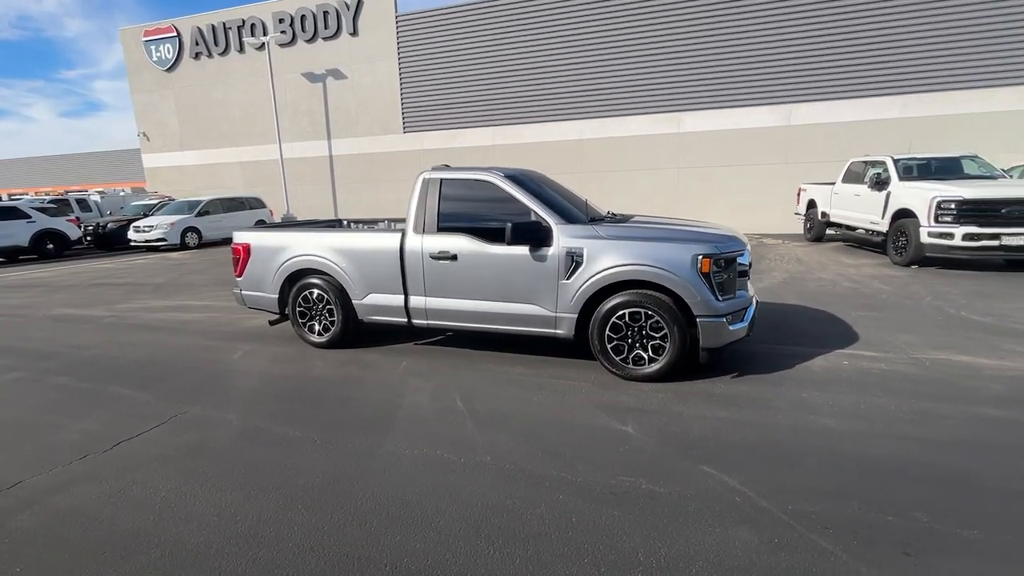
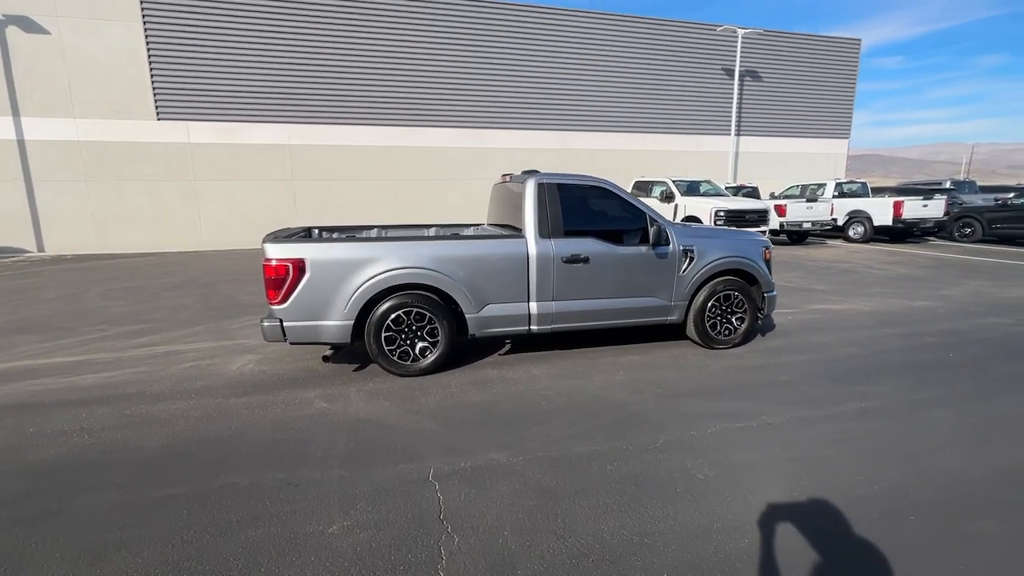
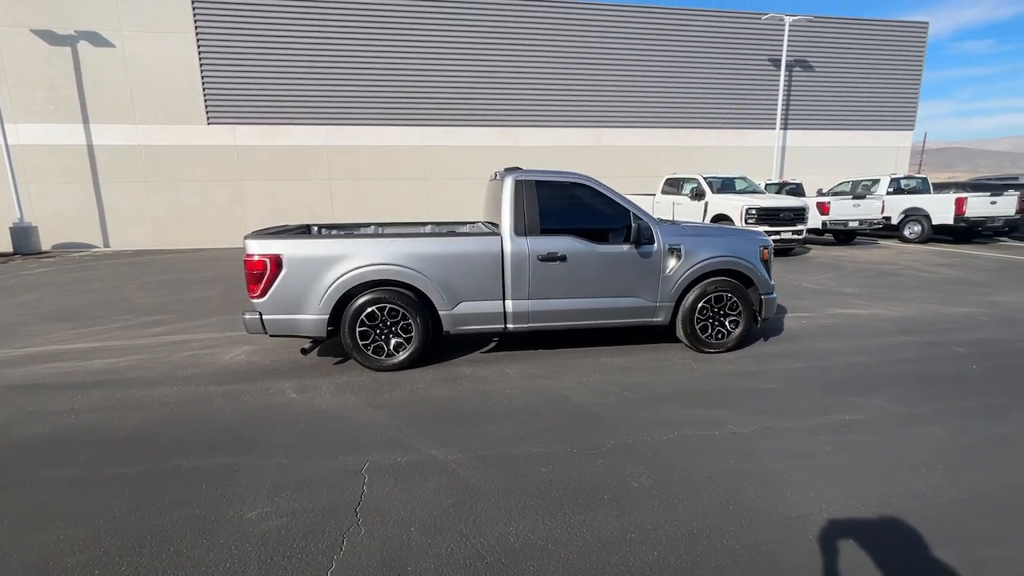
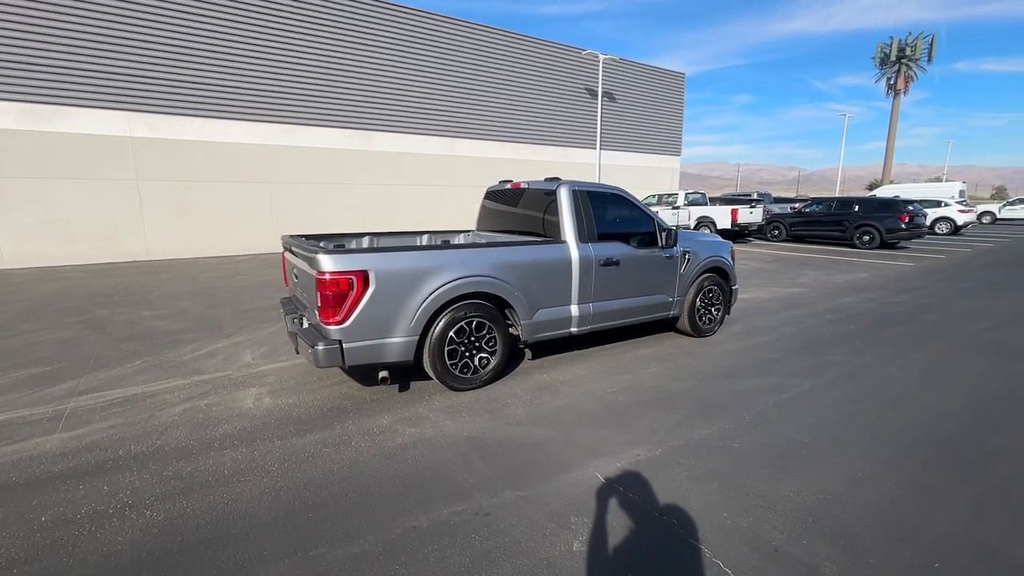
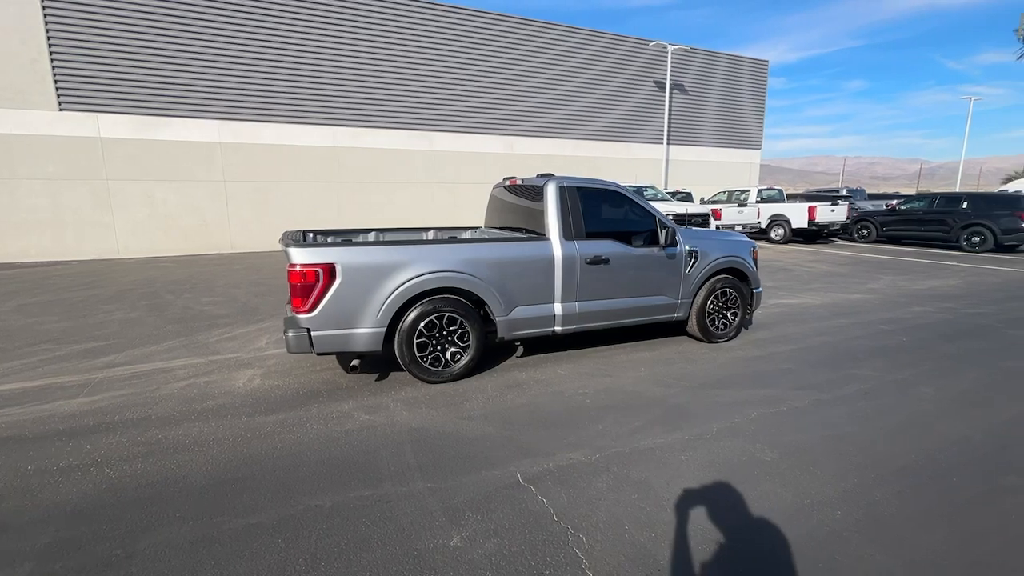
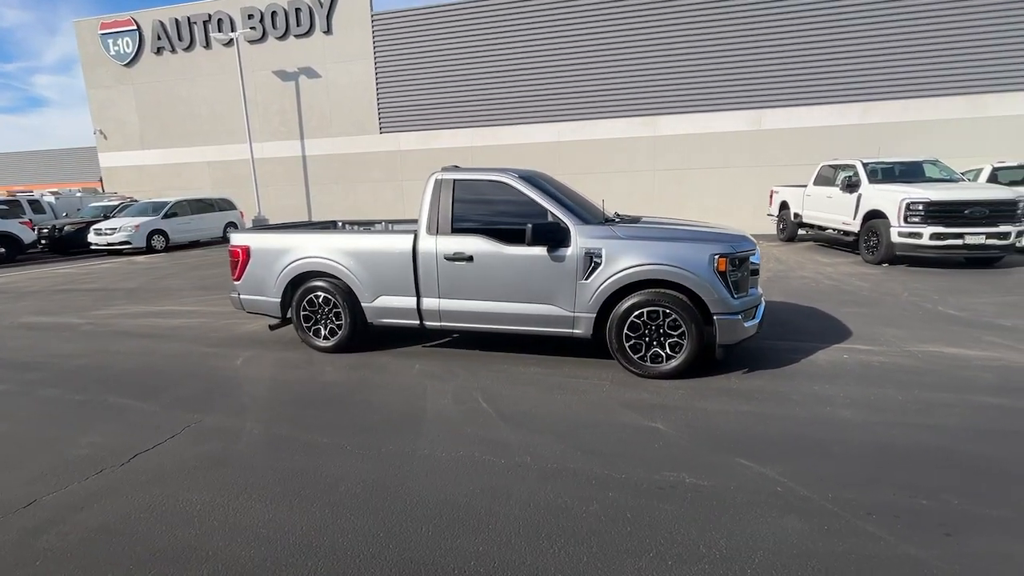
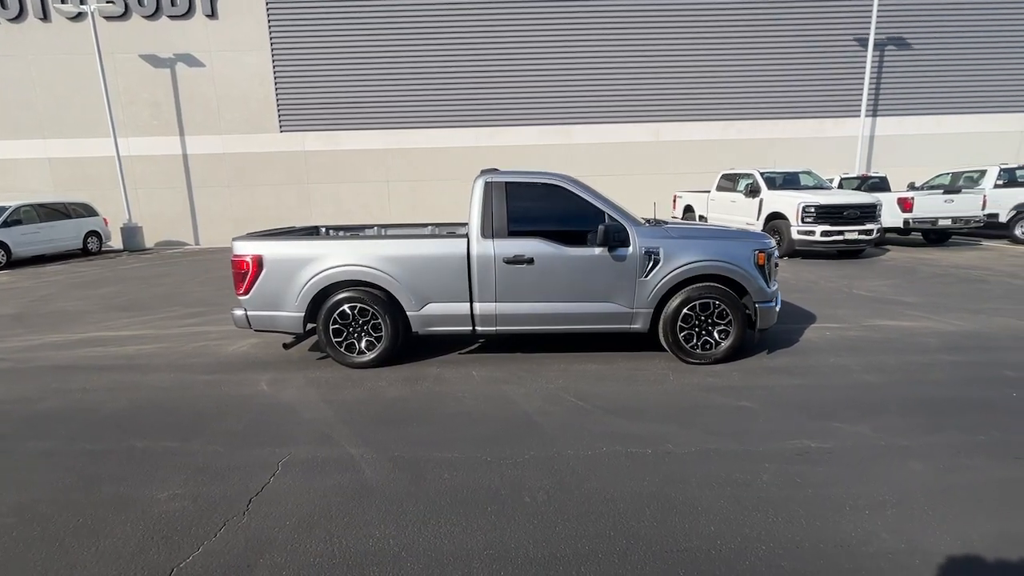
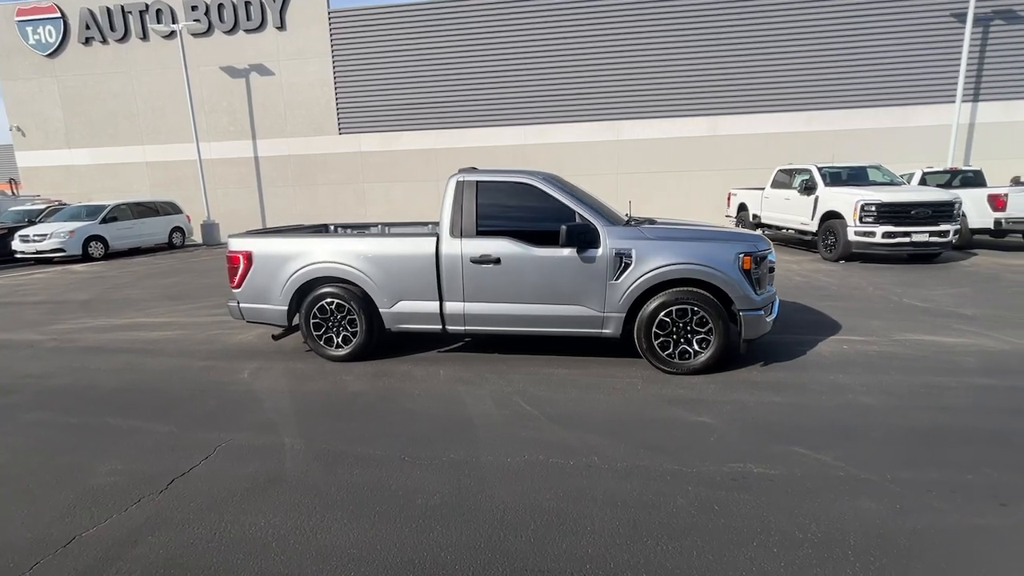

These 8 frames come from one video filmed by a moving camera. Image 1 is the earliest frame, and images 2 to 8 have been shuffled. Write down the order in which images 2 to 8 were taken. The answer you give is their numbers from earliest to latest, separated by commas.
6, 8, 7, 3, 2, 5, 4
